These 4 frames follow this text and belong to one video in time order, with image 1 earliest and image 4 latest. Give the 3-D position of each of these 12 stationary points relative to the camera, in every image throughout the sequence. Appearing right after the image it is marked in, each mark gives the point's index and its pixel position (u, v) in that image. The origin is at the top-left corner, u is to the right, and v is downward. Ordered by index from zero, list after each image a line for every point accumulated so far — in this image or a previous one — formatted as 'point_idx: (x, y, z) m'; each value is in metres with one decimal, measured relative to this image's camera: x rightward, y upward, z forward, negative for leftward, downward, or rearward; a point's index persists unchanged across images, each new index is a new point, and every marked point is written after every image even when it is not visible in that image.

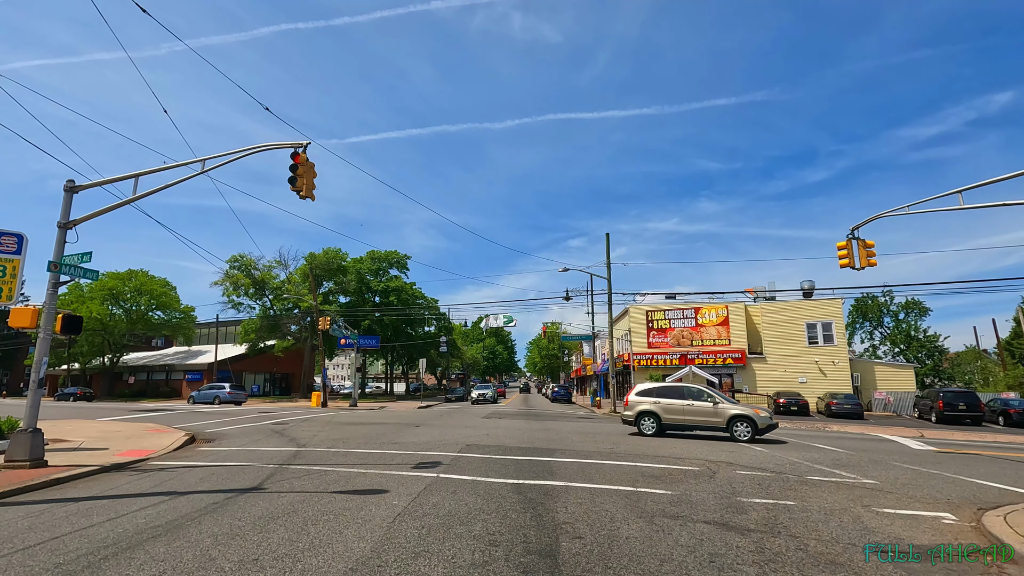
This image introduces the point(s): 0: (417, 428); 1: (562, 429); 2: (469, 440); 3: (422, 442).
0: (-3.2, -4.8, +19.3) m
1: (+1.6, -4.5, +18.1) m
2: (-1.1, -4.0, +14.7) m
3: (-2.3, -4.0, +14.9) m
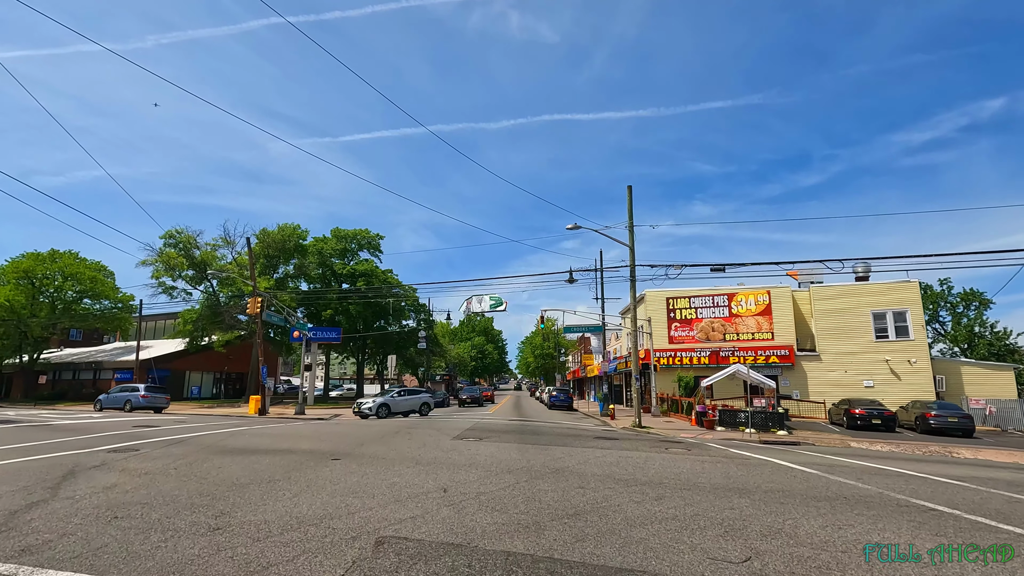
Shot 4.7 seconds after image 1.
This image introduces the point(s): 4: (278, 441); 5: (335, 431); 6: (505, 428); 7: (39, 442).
0: (-3.5, -3.5, +11.1) m
1: (+1.3, -3.2, +10.0) m
2: (-1.4, -2.7, +6.6) m
3: (-2.6, -2.7, +6.7) m
4: (-6.3, -4.1, +15.4) m
5: (-5.8, -4.7, +18.7) m
6: (-0.2, -4.9, +20.0) m
7: (-12.8, -4.2, +15.3) m
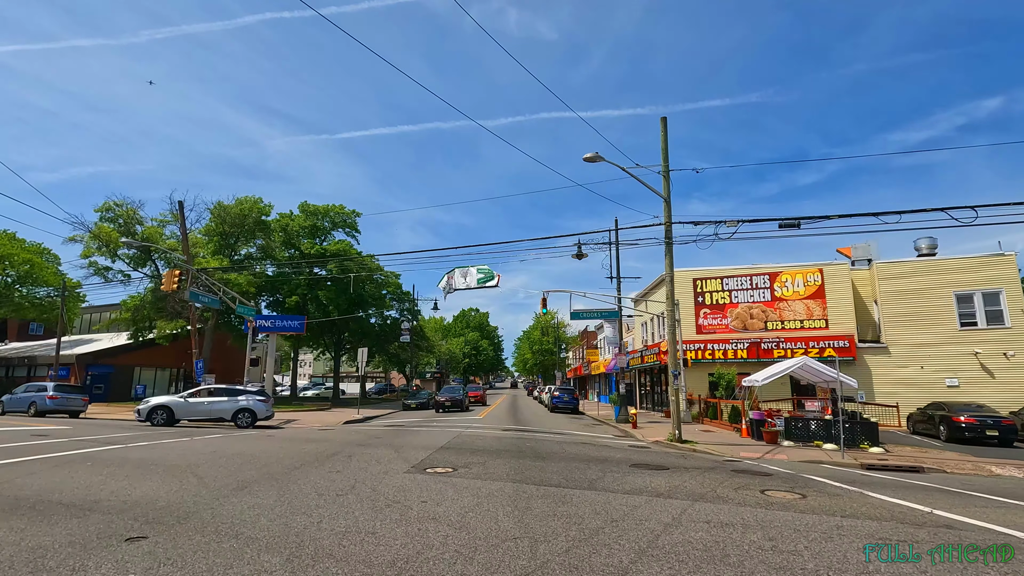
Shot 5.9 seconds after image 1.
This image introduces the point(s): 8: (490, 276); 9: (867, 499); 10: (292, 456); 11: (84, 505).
0: (-3.6, -2.4, +5.1) m
1: (+1.2, -2.2, +4.0) m
2: (-1.5, -1.6, +0.5) m
3: (-2.7, -1.7, +0.6) m
4: (-6.5, -3.1, +9.3) m
5: (-5.9, -3.7, +12.7) m
6: (-0.4, -3.9, +13.9) m
7: (-13.0, -3.1, +9.2) m
8: (-0.8, +0.4, +20.0) m
9: (+5.3, -3.2, +8.5) m
10: (-4.6, -3.5, +11.9) m
11: (-5.5, -2.8, +7.3) m
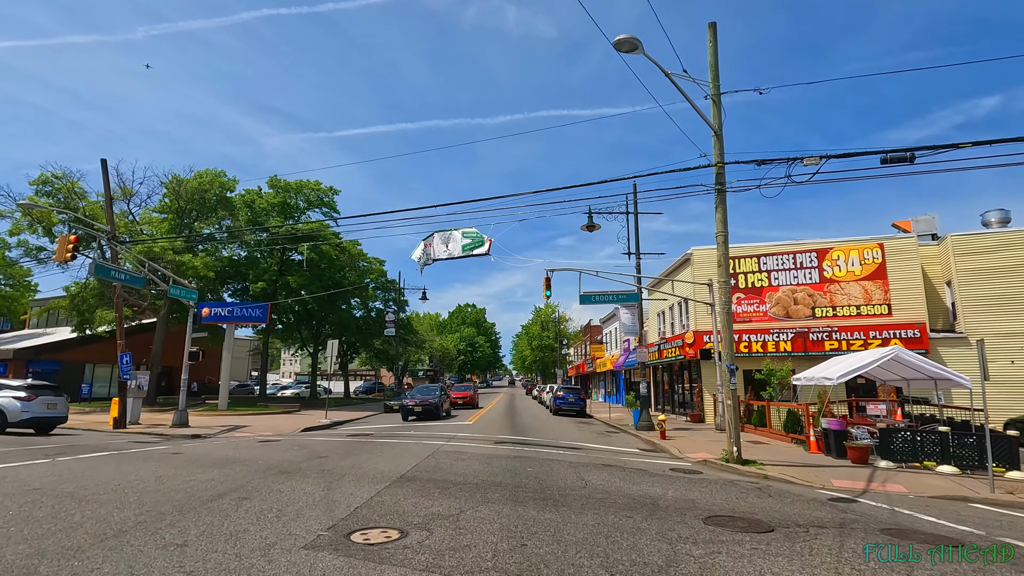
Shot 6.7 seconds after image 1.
0: (-3.7, -1.6, +0.4) m
1: (+1.1, -1.4, -0.6) m
2: (-1.5, -0.9, -4.1) m
3: (-2.7, -0.9, -4.0) m
4: (-6.5, -2.3, +4.7) m
5: (-6.0, -2.9, +8.0) m
6: (-0.5, -3.1, +9.3) m
7: (-13.0, -2.3, +4.6) m
8: (-0.9, +1.2, +15.4) m
9: (+5.2, -2.4, +3.9) m
10: (-4.7, -2.7, +7.3) m
11: (-5.6, -2.0, +2.7) m
